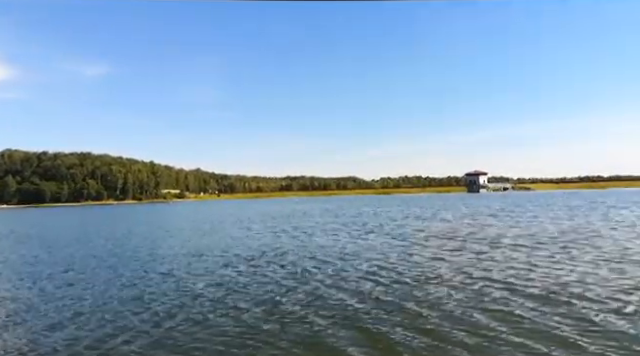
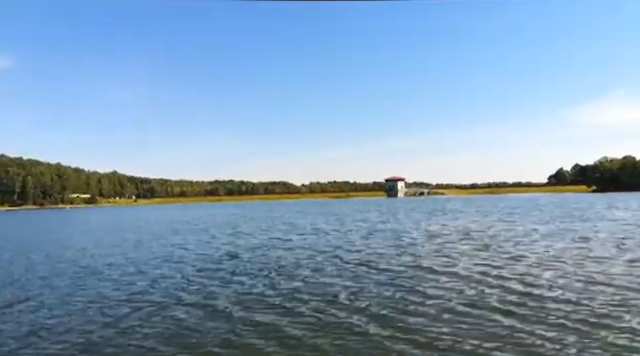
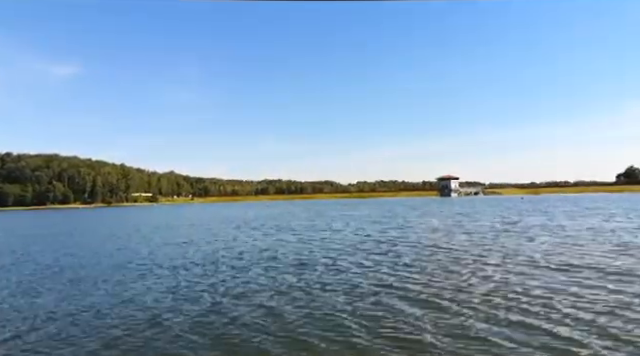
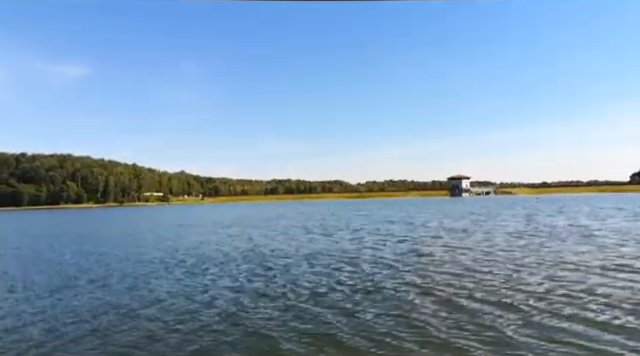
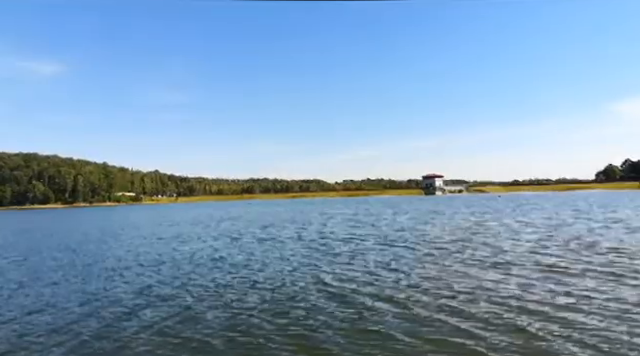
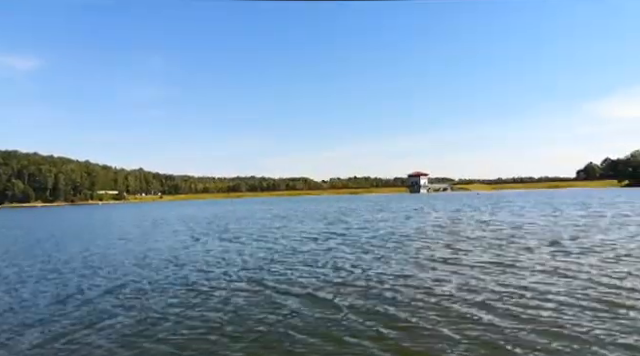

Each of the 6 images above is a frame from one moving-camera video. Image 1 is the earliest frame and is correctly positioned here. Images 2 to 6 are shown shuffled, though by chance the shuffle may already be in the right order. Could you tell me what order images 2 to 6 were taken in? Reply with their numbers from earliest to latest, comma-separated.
4, 3, 5, 6, 2
